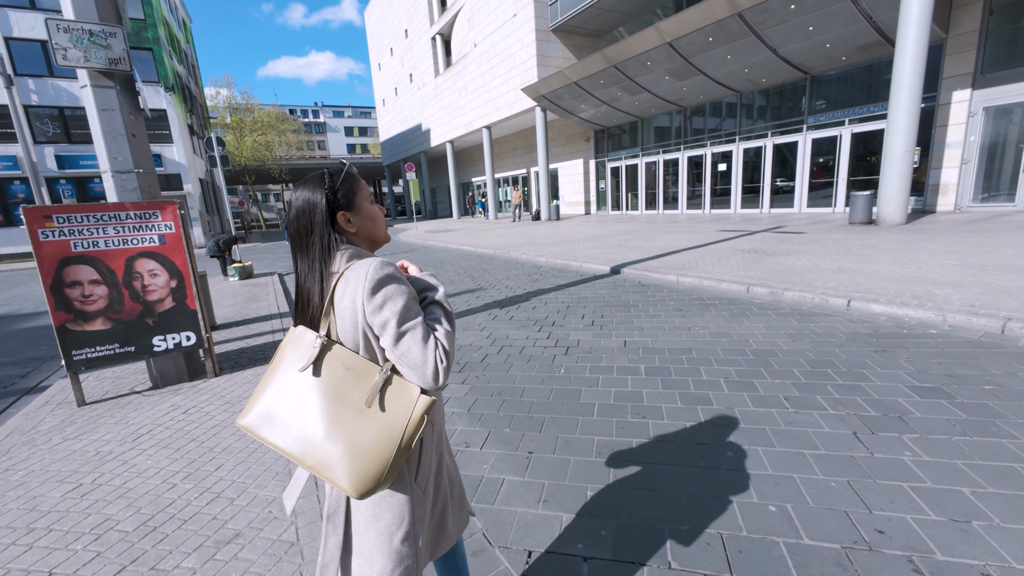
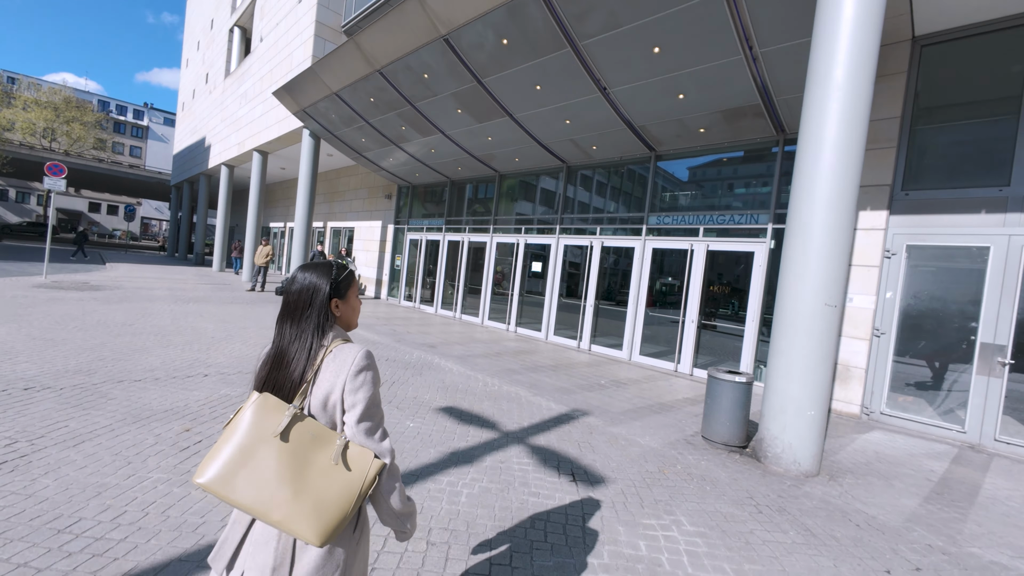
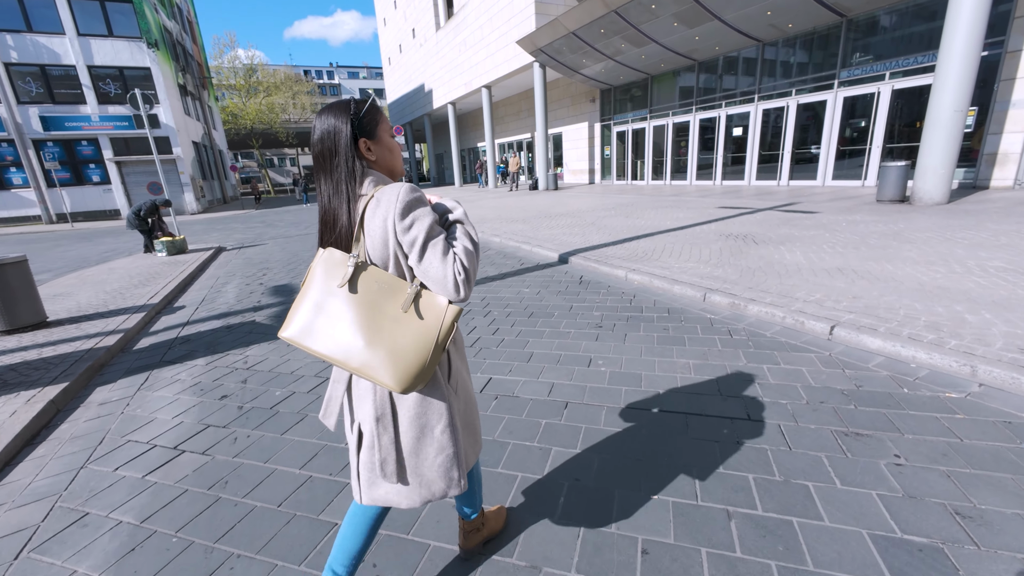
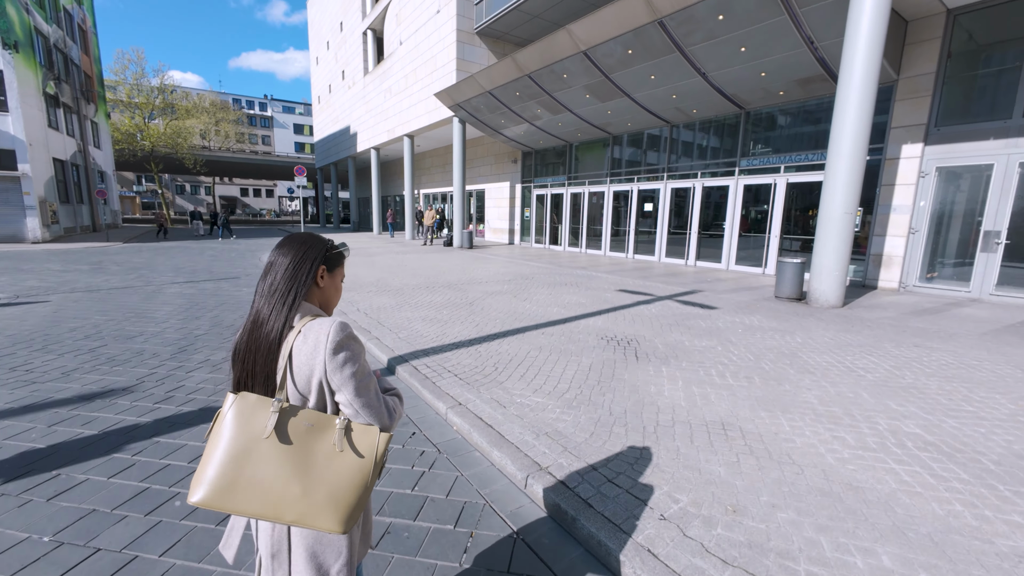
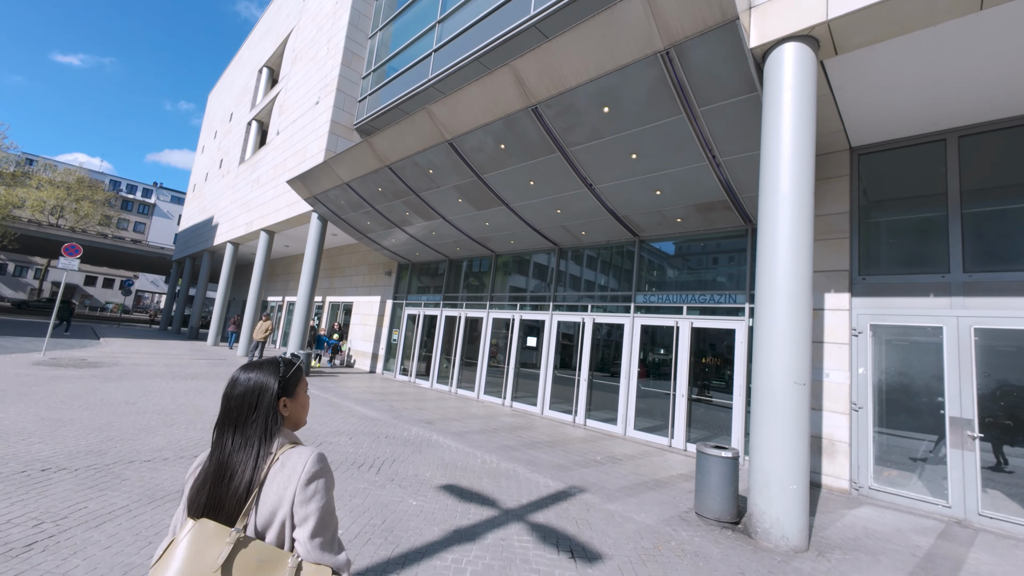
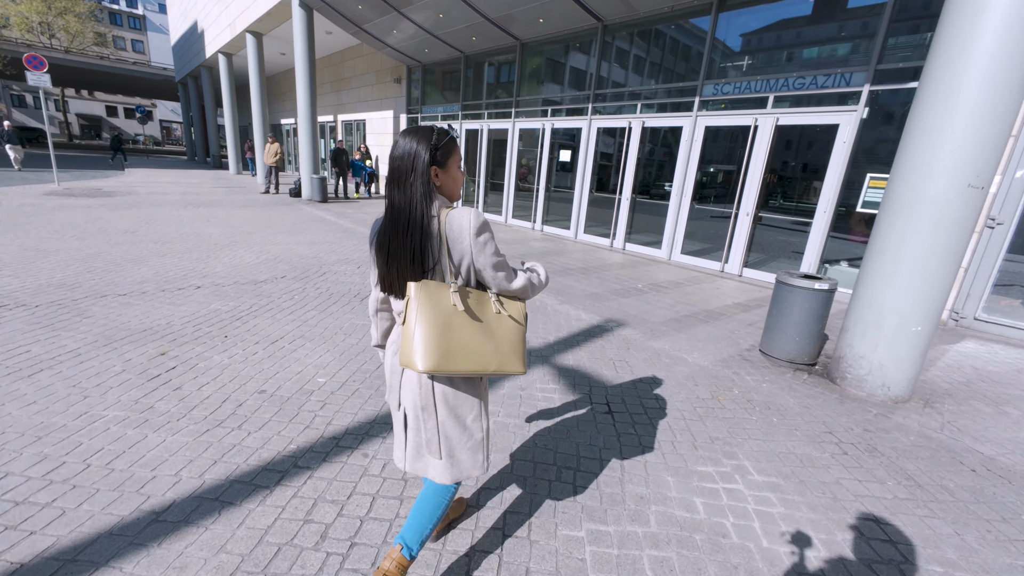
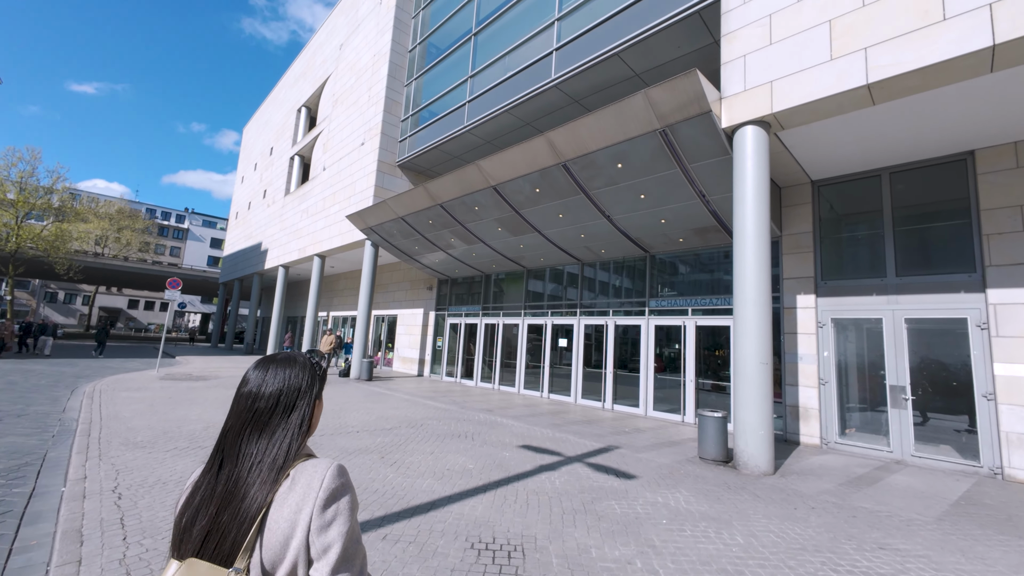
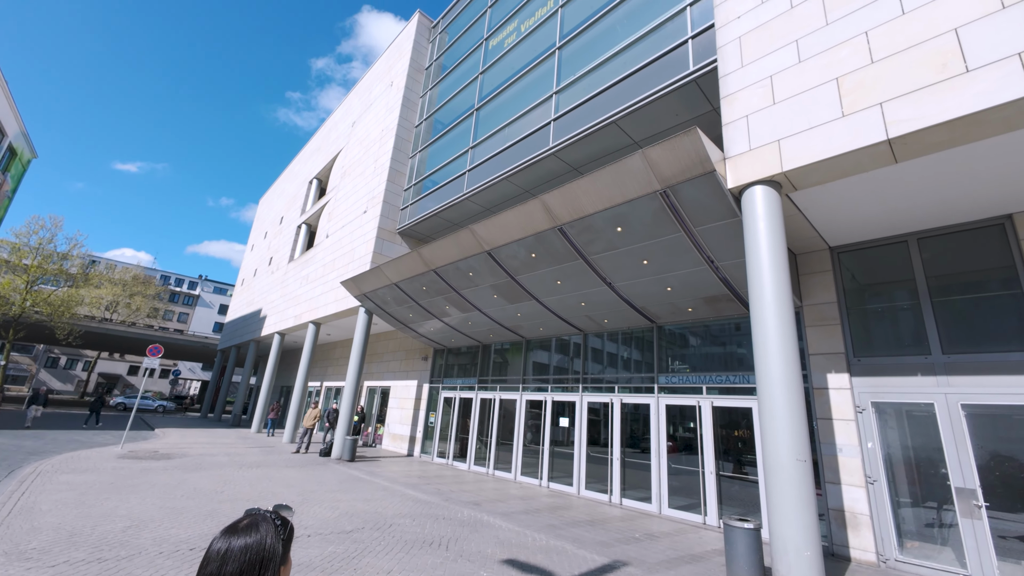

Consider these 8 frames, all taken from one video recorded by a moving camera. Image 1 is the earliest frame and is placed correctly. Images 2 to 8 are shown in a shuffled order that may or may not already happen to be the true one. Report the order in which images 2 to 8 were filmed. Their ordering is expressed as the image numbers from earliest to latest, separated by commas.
3, 4, 7, 8, 5, 2, 6
